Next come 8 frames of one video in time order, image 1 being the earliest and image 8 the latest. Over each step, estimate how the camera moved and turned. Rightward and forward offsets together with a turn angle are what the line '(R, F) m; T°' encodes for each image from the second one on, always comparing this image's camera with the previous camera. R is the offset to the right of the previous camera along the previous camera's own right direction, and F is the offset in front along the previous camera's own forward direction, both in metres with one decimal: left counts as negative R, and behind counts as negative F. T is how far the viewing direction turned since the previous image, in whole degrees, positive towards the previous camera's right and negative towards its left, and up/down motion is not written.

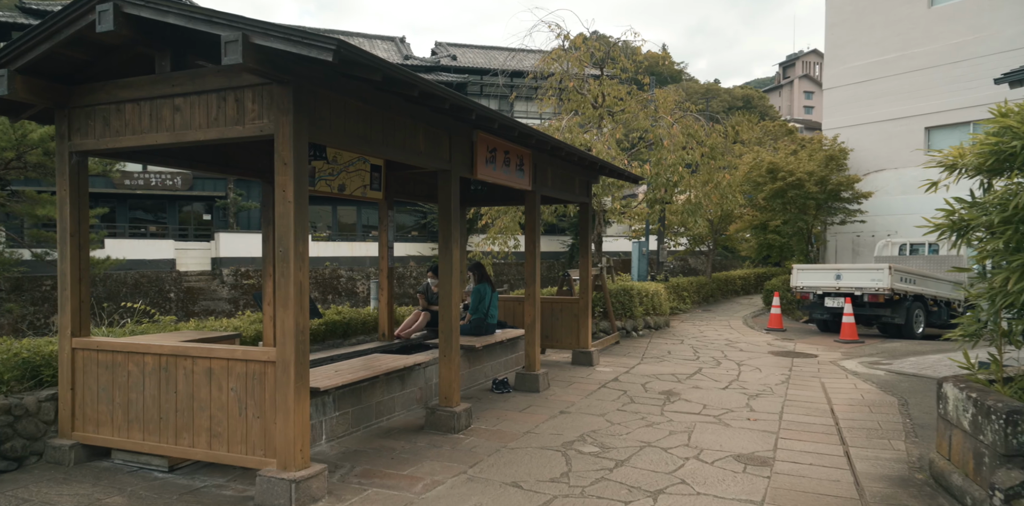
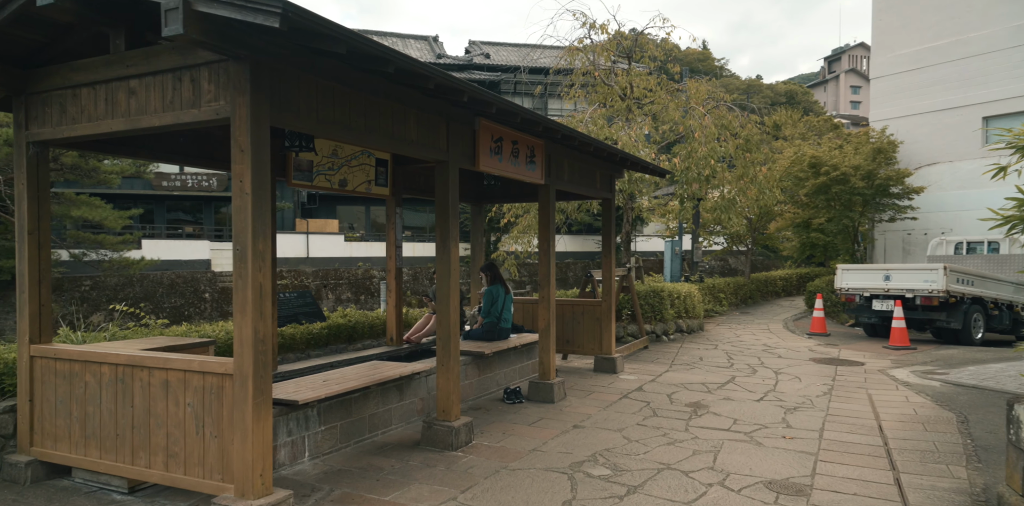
(+0.3, +0.7) m; -3°
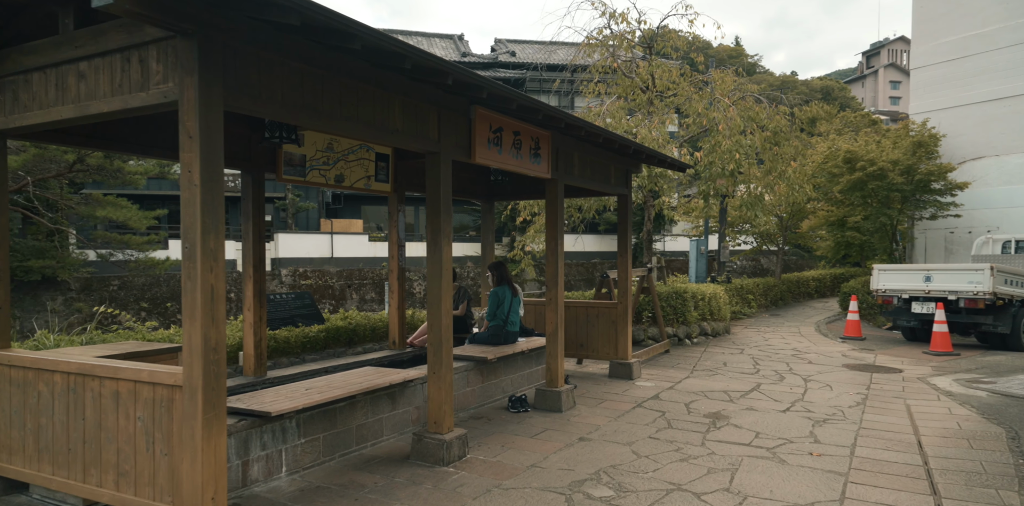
(+0.3, +0.5) m; -3°
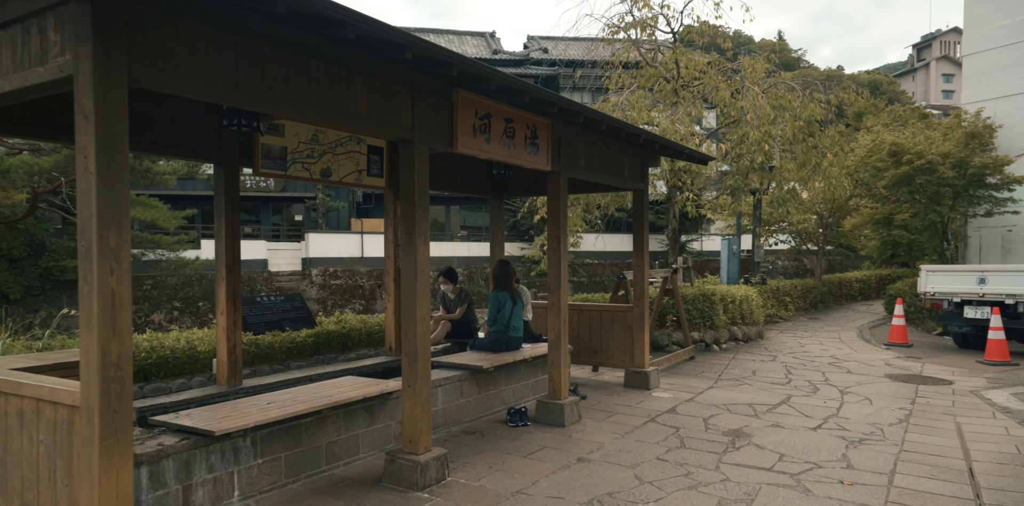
(+0.4, +0.7) m; -3°
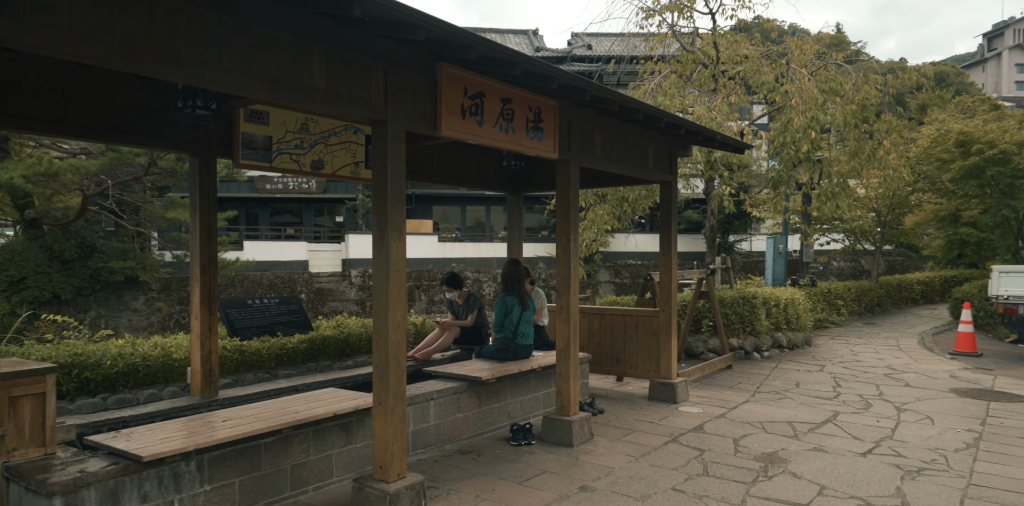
(+0.4, +0.7) m; -4°
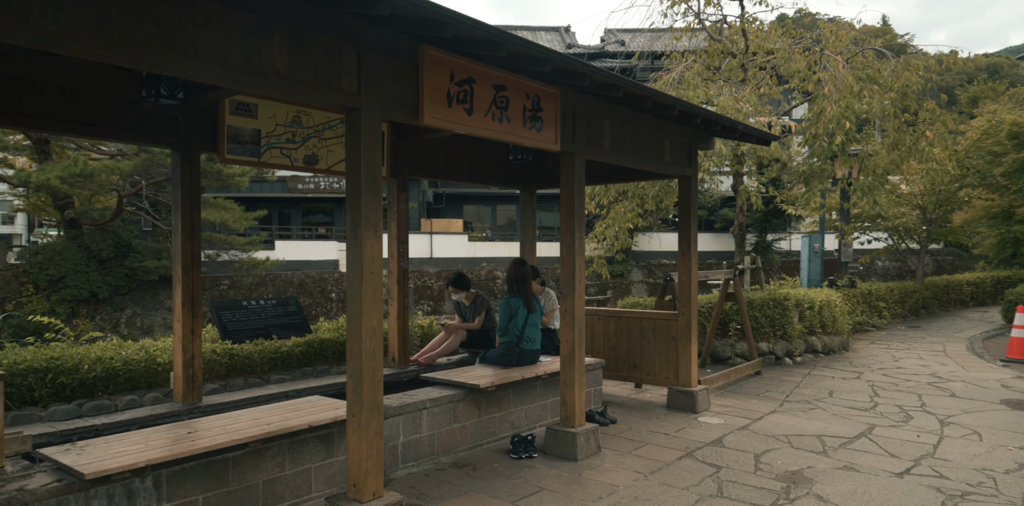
(+0.3, +0.4) m; -3°
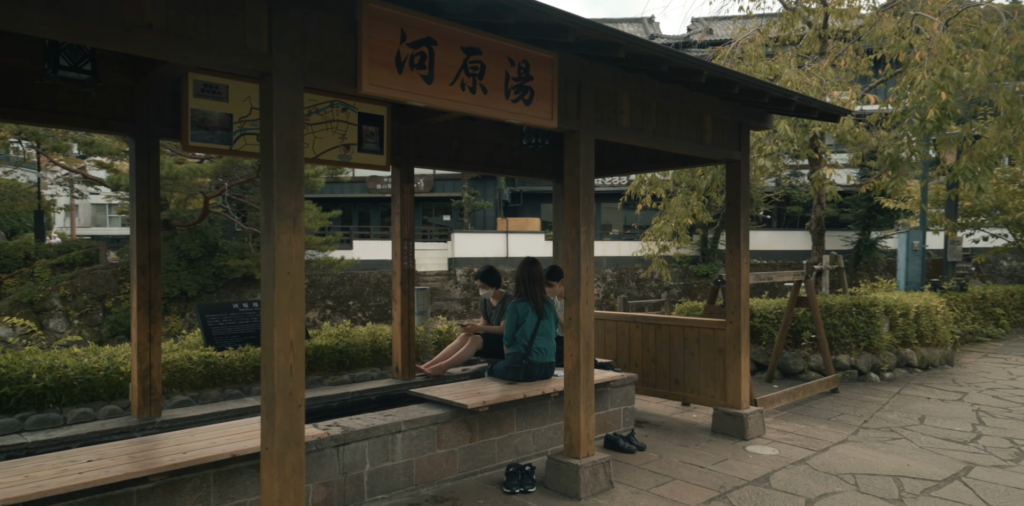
(+0.7, +1.0) m; -8°
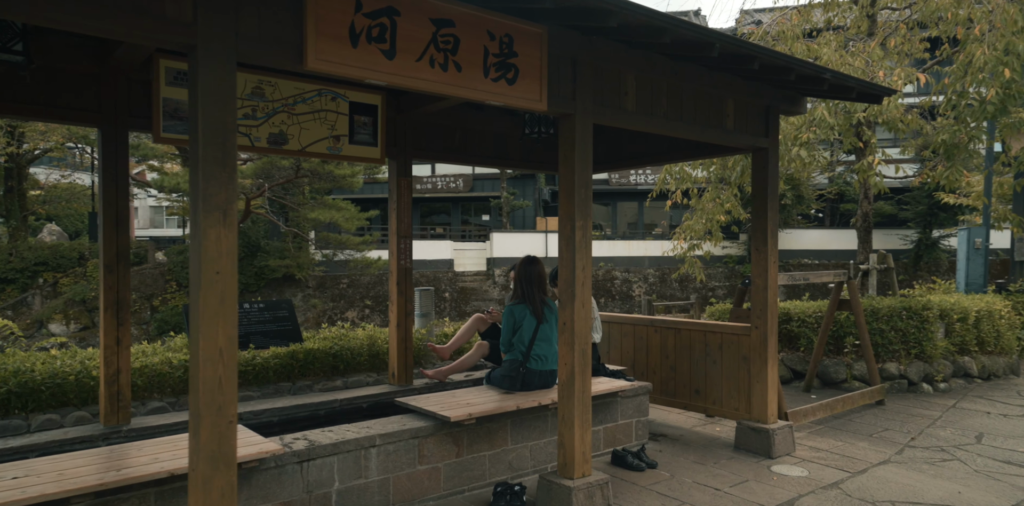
(+0.4, +0.5) m; -4°
